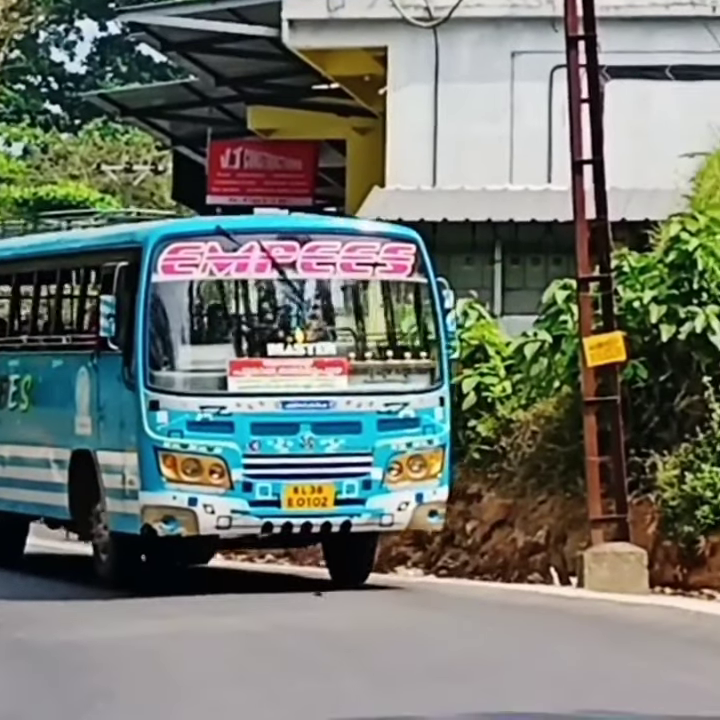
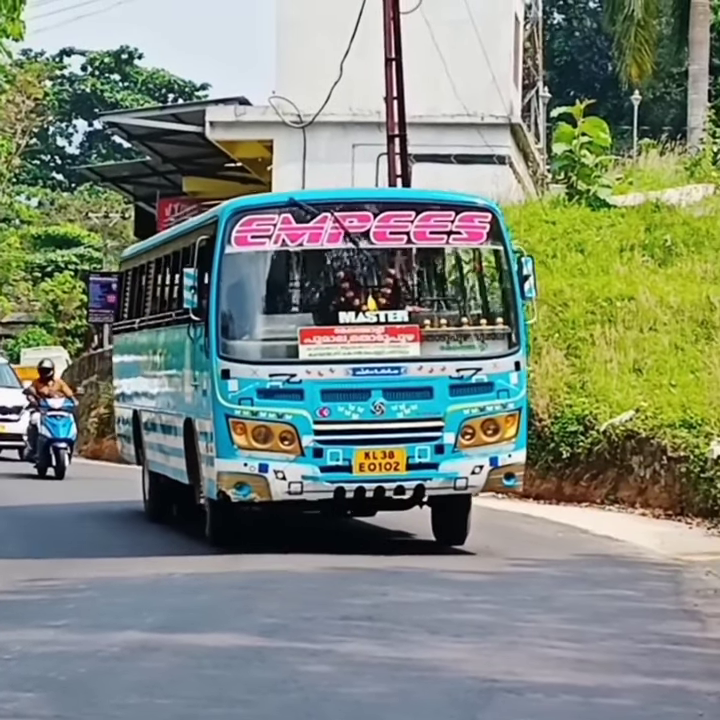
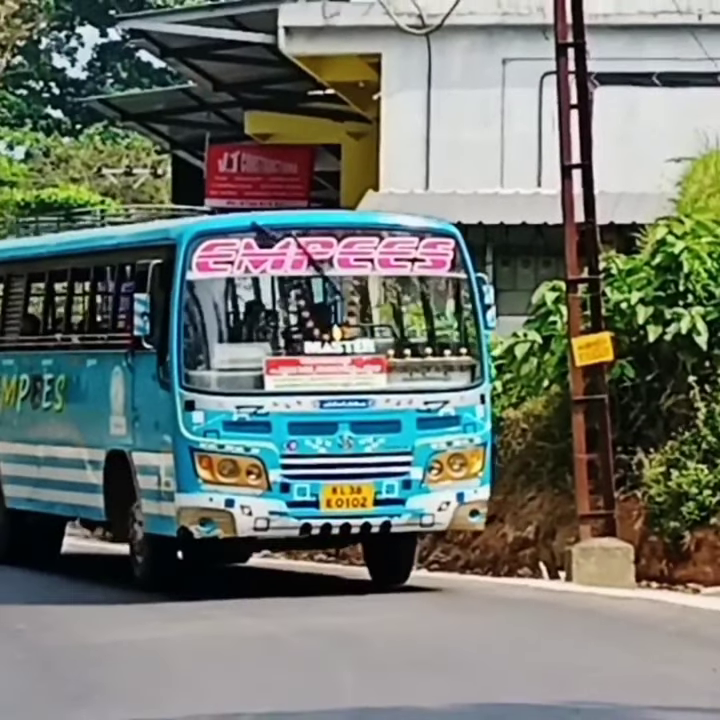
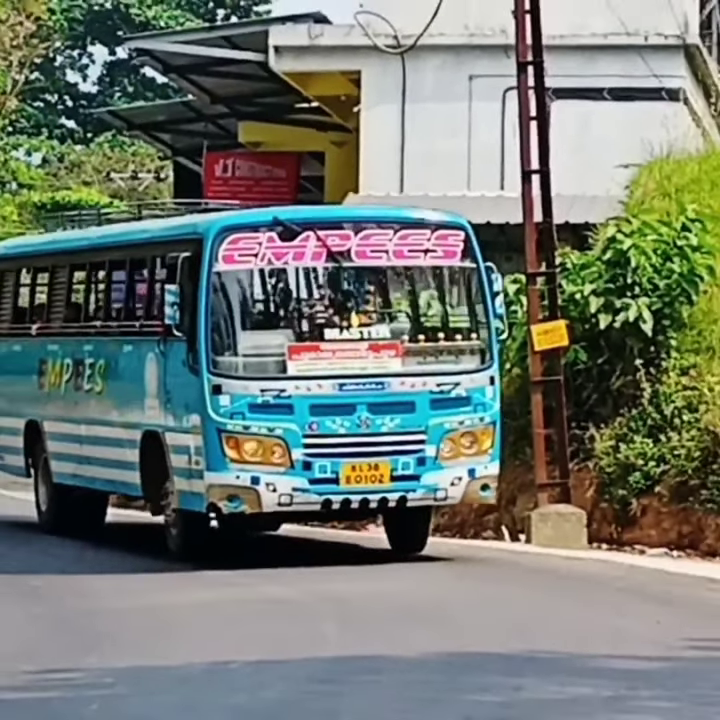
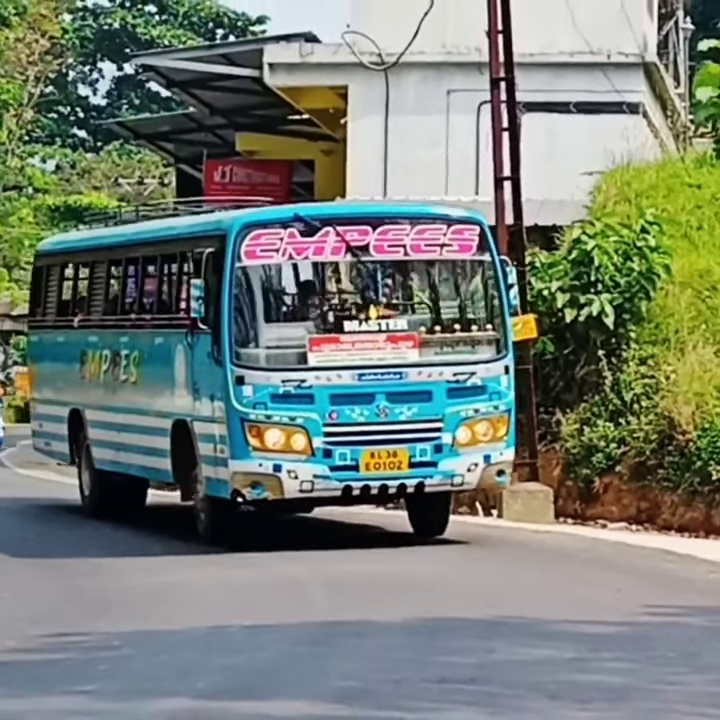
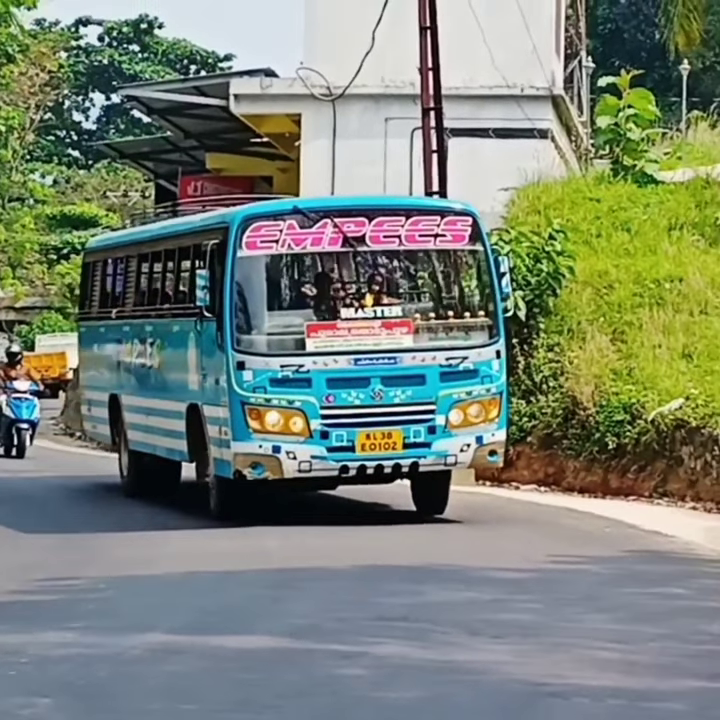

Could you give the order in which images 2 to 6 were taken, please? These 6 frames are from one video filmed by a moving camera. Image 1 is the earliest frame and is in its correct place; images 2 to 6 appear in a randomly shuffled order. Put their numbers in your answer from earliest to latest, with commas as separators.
3, 4, 5, 6, 2
